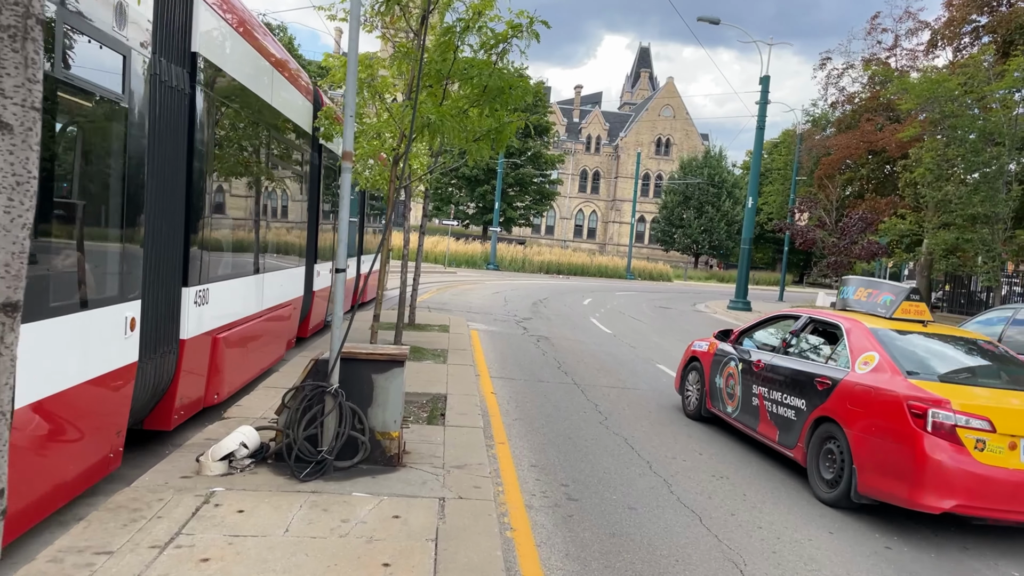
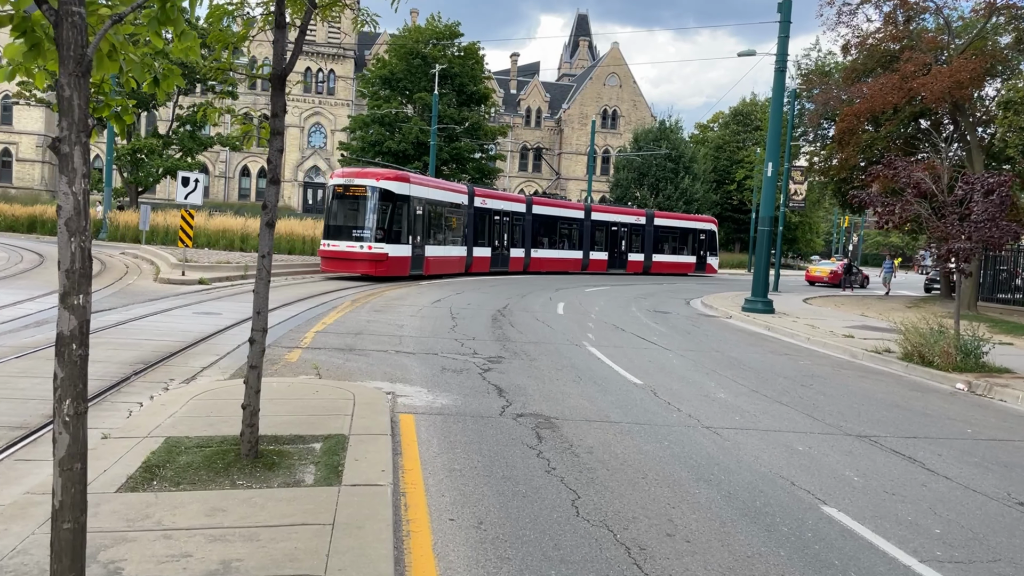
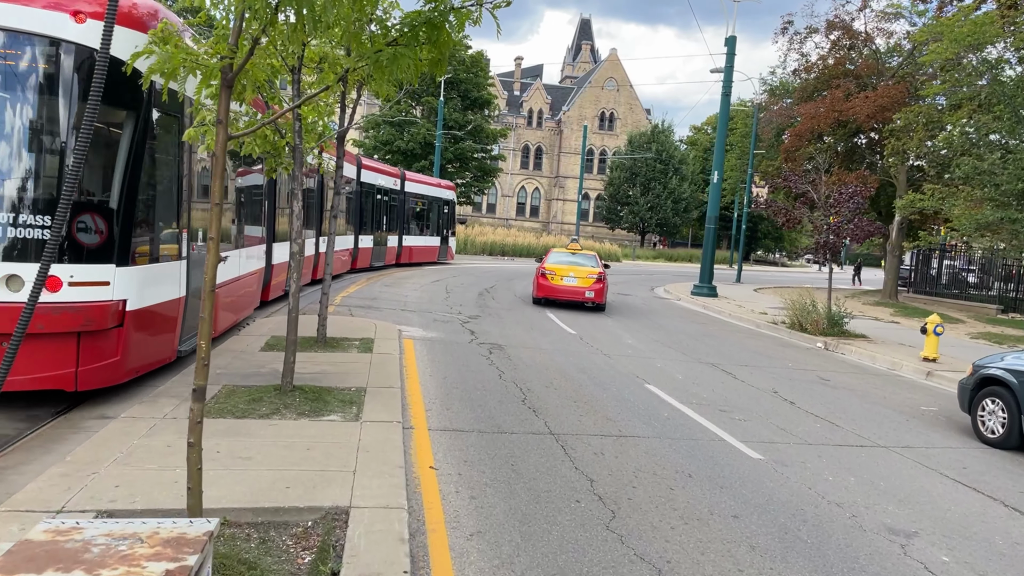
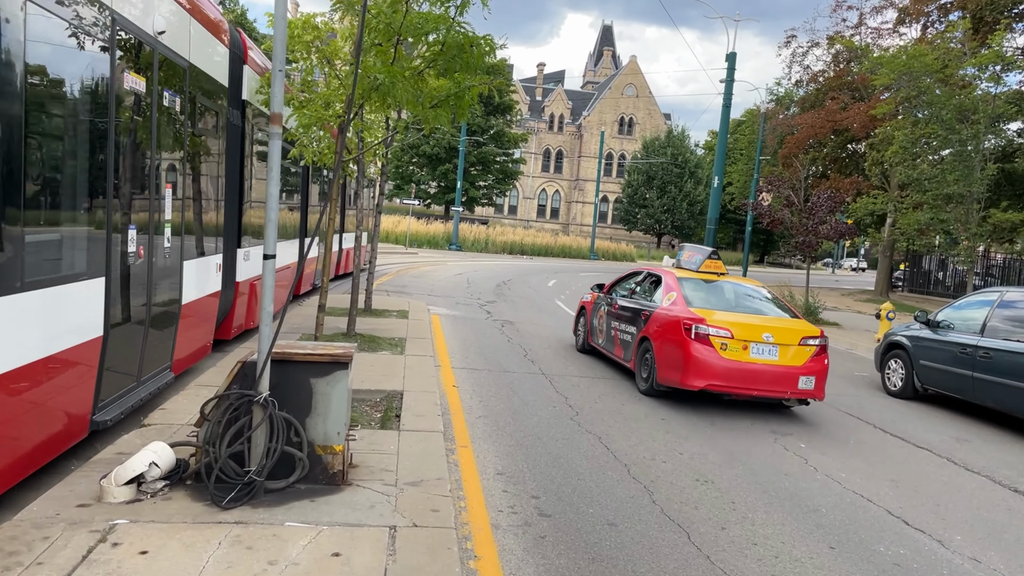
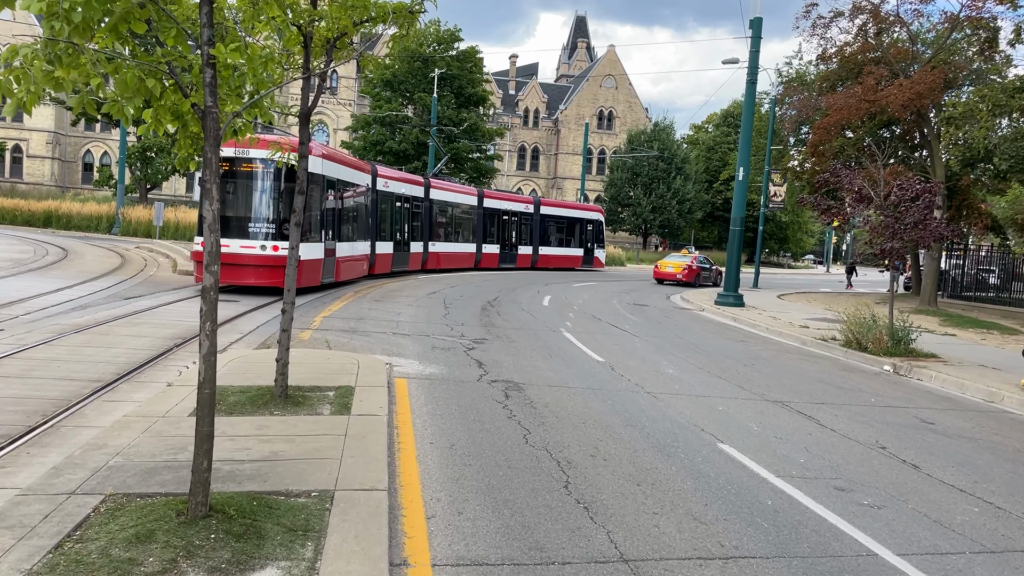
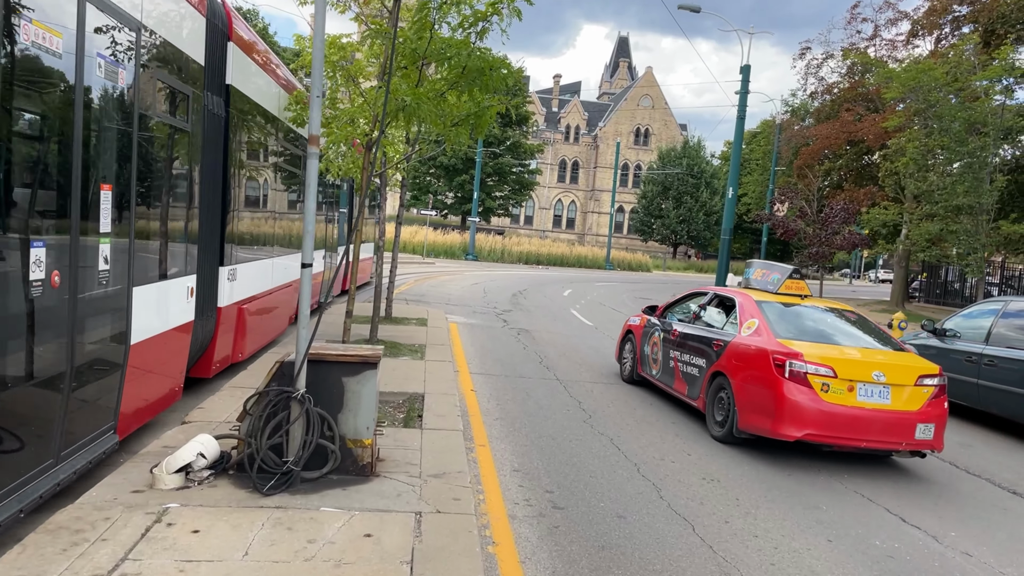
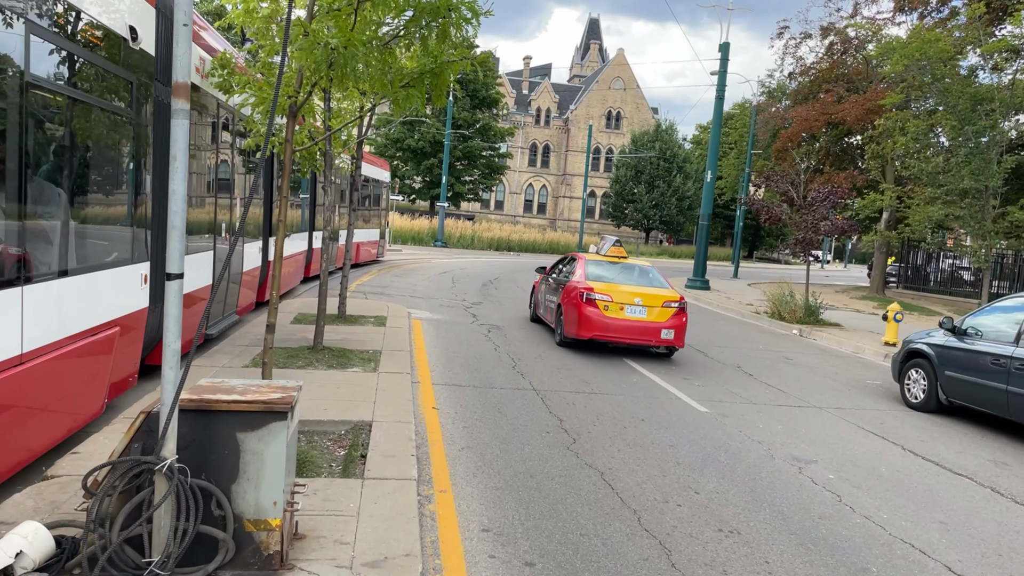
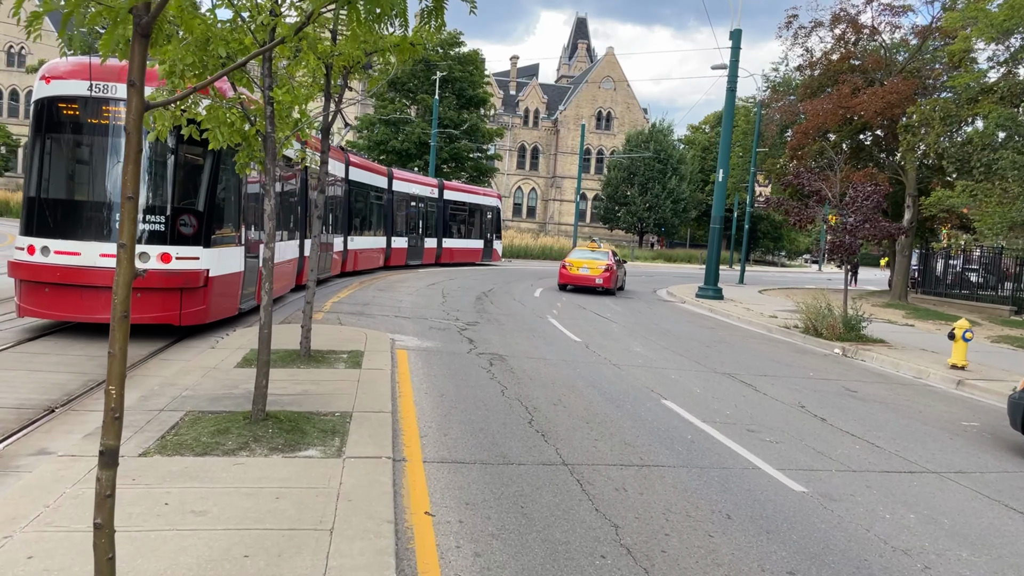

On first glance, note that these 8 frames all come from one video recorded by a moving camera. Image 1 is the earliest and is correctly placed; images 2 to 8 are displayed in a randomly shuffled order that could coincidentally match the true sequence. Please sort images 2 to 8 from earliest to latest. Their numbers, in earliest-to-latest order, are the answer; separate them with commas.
6, 4, 7, 3, 8, 5, 2
